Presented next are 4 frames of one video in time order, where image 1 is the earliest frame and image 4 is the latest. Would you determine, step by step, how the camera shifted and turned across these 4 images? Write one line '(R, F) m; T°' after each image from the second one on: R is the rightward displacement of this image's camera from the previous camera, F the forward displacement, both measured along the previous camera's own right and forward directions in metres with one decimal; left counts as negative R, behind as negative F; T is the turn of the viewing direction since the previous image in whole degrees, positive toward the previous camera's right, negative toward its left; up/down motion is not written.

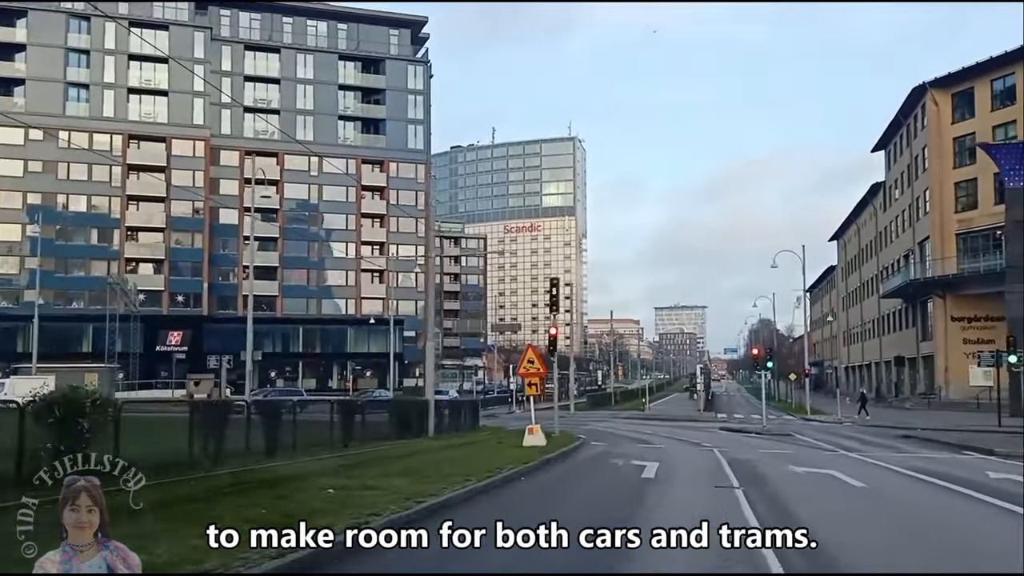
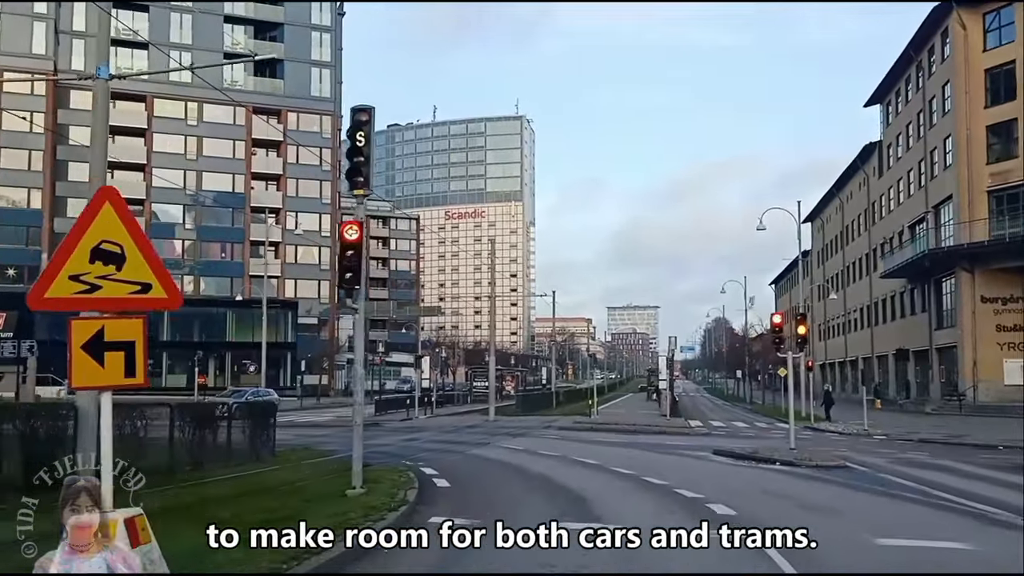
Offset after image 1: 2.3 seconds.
(+0.7, +4.1) m; +3°
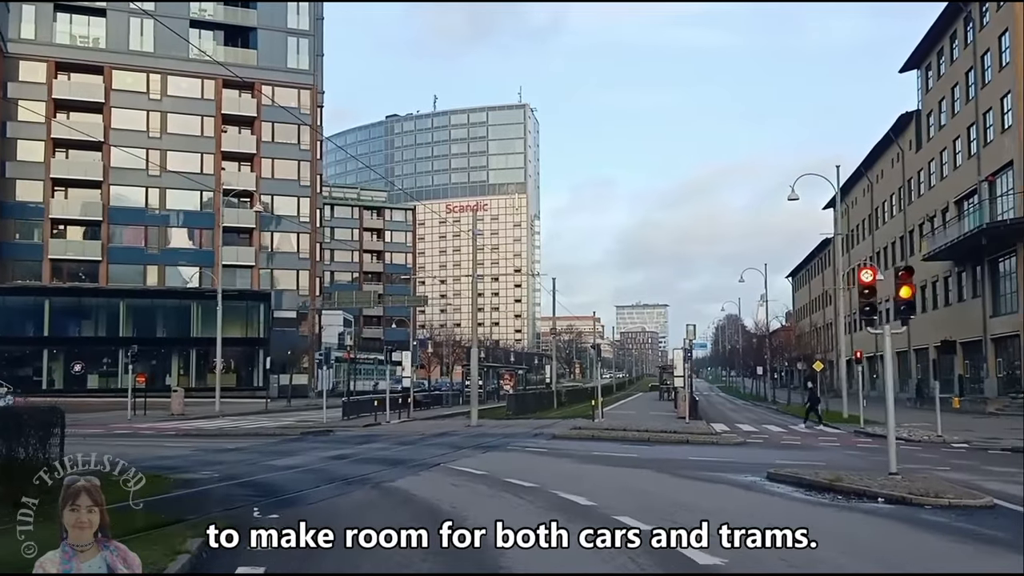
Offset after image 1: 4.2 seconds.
(+0.2, +1.9) m; -1°
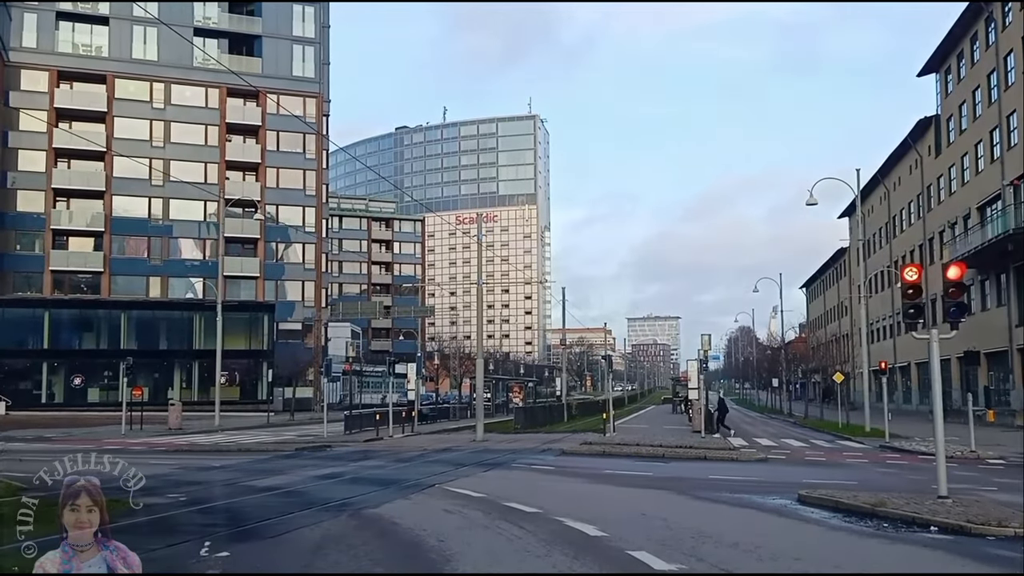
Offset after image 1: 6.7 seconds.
(0.0, +0.4) m; -1°
